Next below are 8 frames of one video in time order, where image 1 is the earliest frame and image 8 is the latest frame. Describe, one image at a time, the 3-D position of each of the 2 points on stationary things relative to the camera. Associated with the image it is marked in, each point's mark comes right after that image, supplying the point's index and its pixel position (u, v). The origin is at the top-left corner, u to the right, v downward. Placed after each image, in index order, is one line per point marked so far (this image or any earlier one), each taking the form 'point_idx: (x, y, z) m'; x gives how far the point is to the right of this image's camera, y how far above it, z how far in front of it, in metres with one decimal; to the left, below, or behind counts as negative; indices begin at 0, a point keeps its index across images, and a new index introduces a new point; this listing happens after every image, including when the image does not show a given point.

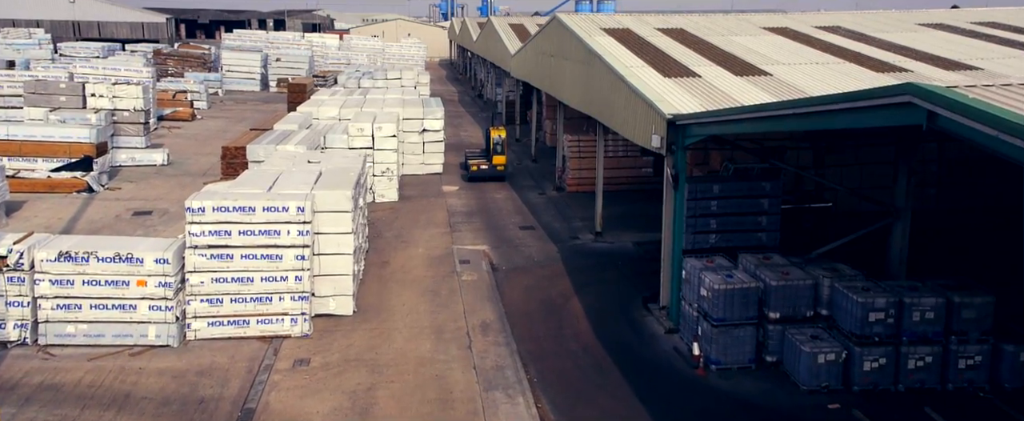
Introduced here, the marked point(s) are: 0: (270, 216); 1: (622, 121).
0: (-4.1, -0.1, +14.4) m
1: (+2.4, +1.9, +18.4) m
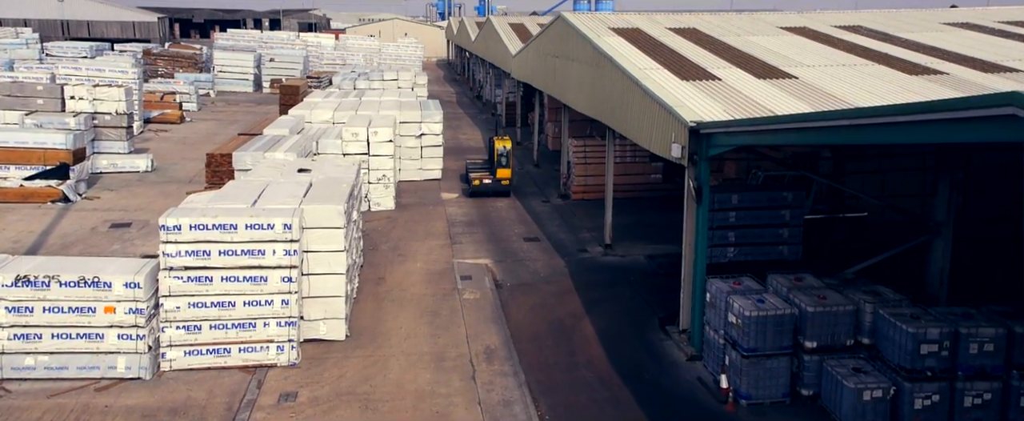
0: (-4.0, -0.4, +13.1) m
1: (+2.5, +1.7, +17.1) m
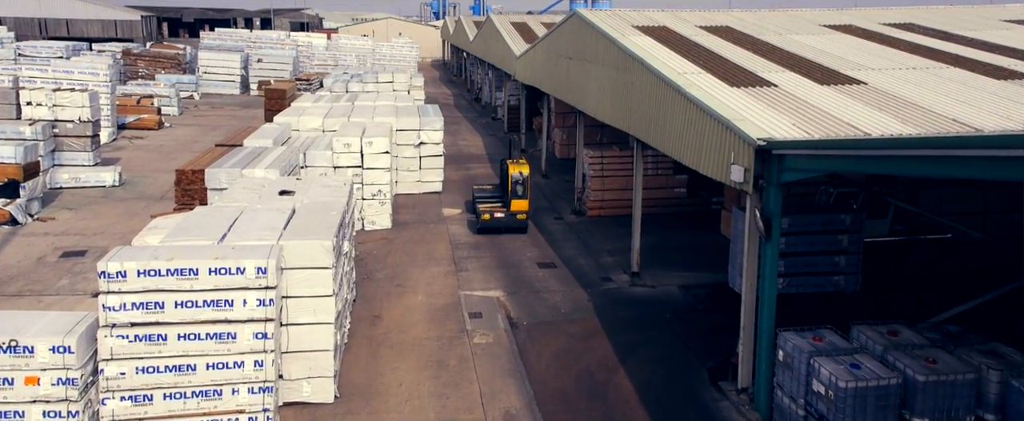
0: (-3.6, -0.9, +10.5) m
1: (+2.8, +1.2, +14.6) m
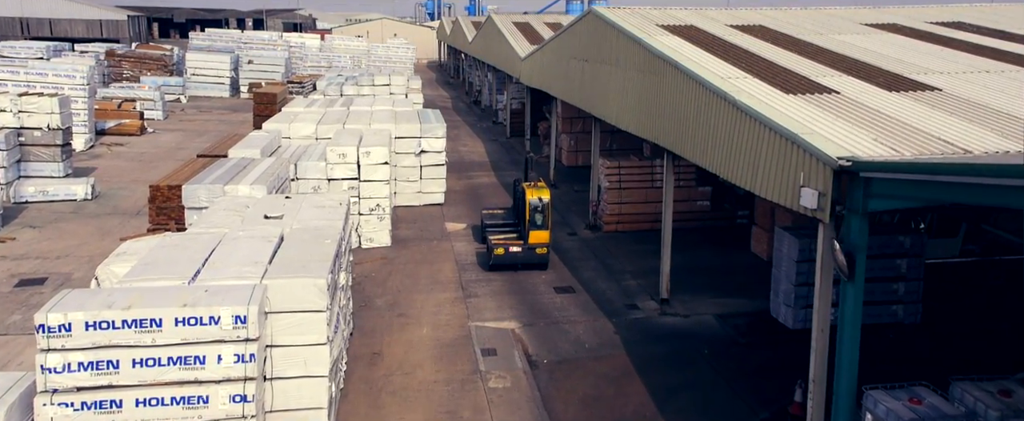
0: (-3.3, -1.2, +8.5) m
1: (+3.1, +0.8, +12.7) m
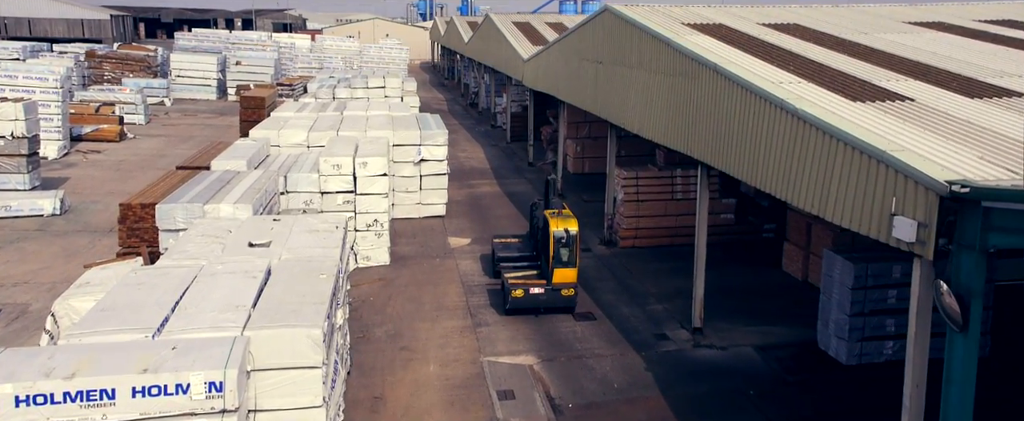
0: (-2.9, -1.6, +6.8) m
1: (+3.4, +0.5, +11.0) m
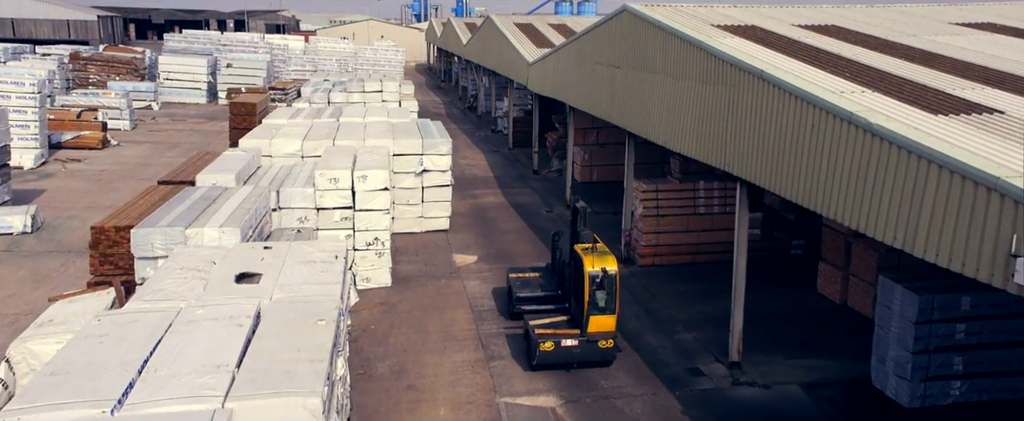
0: (-2.6, -1.9, +5.3) m
1: (+3.7, +0.1, +9.5) m
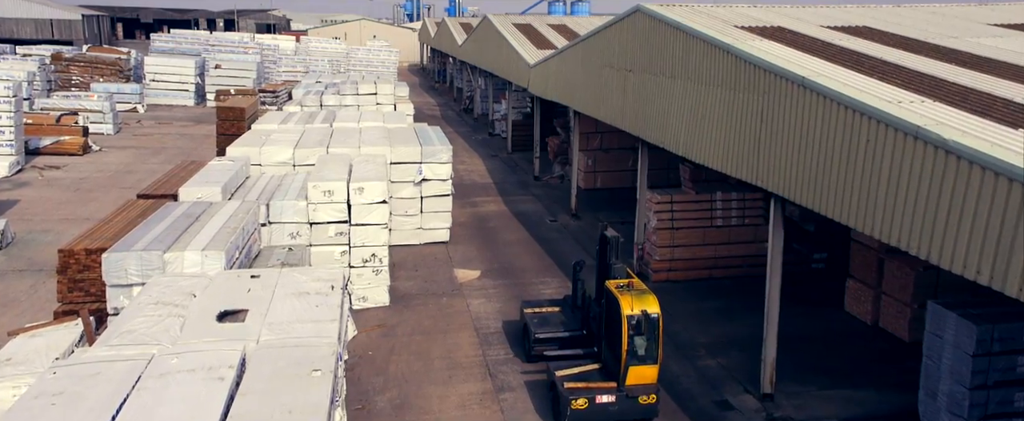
0: (-2.3, -2.2, +4.1) m
1: (+4.0, -0.1, +8.4) m
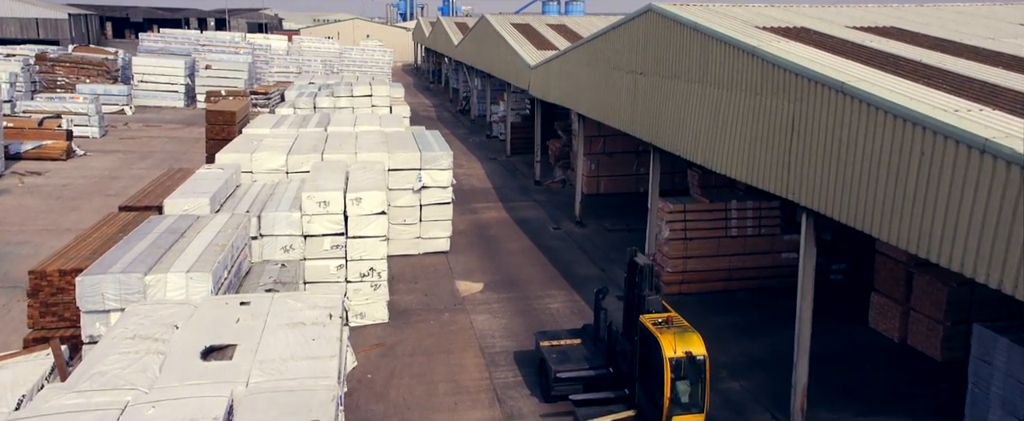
0: (-2.1, -2.4, +3.2) m
1: (+4.1, -0.3, +7.5) m
